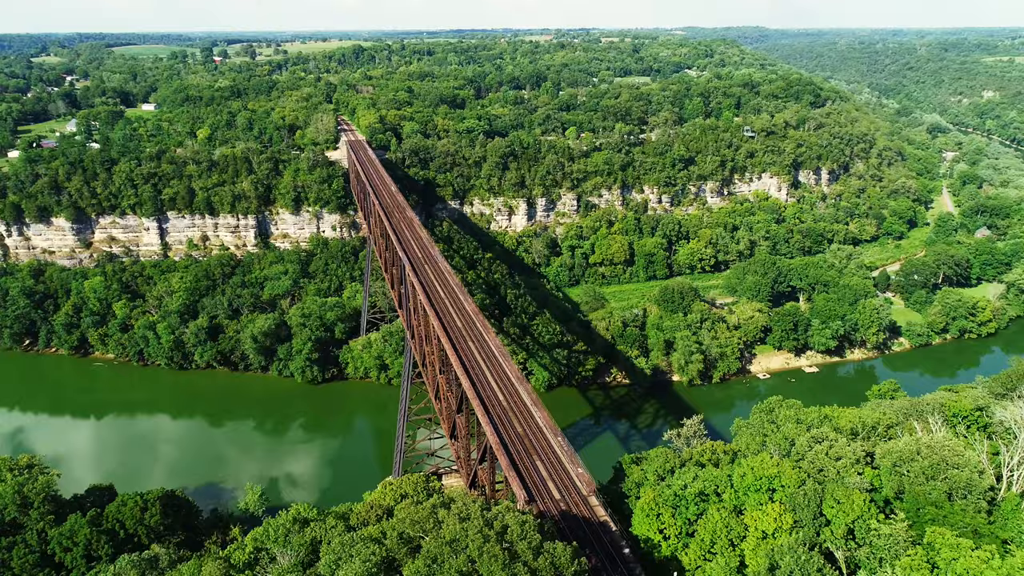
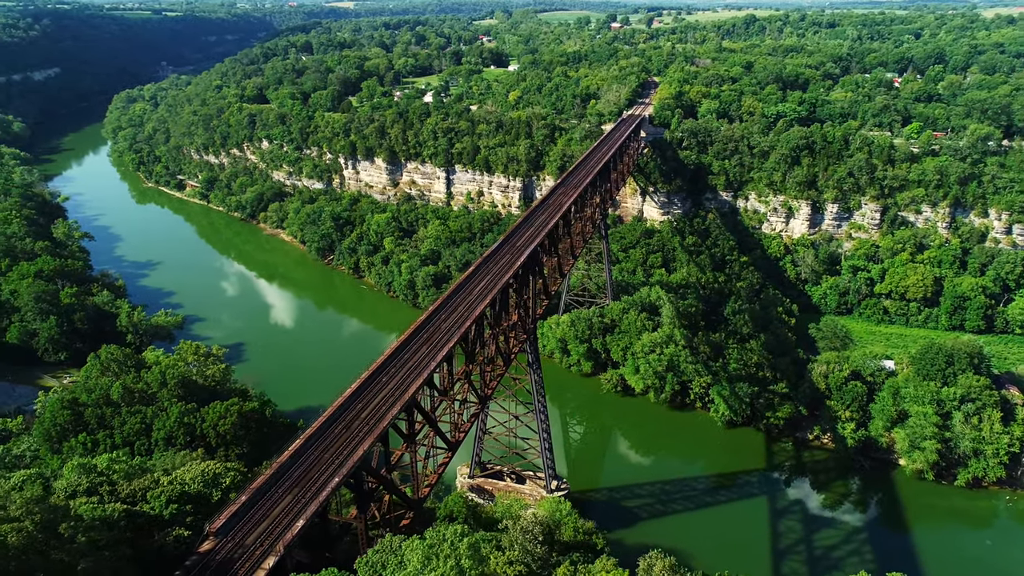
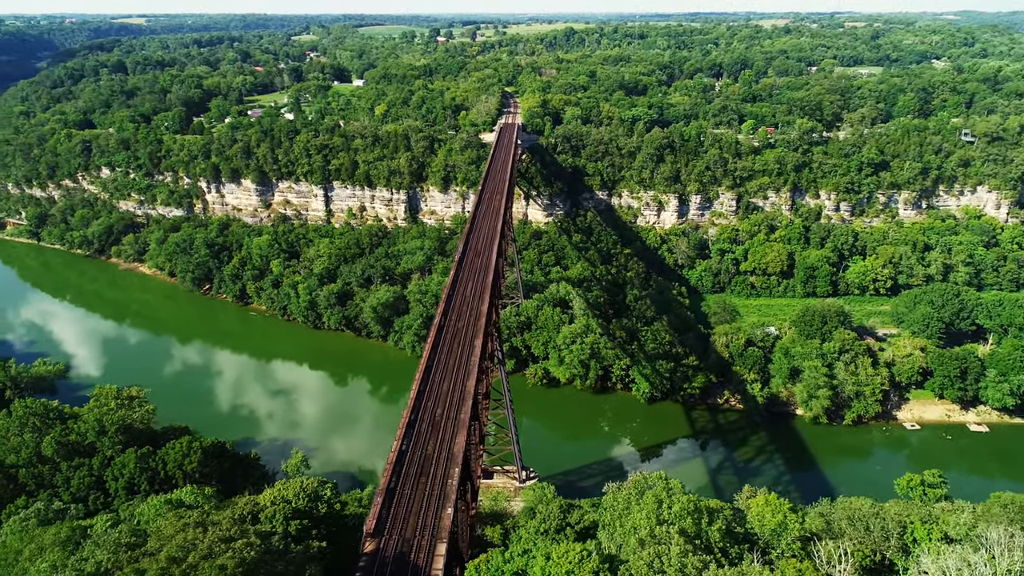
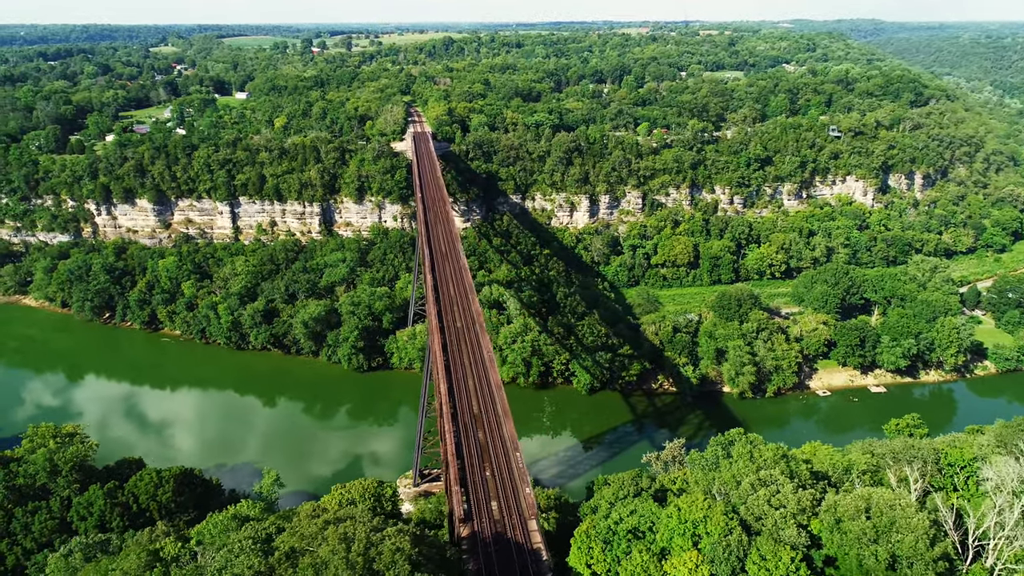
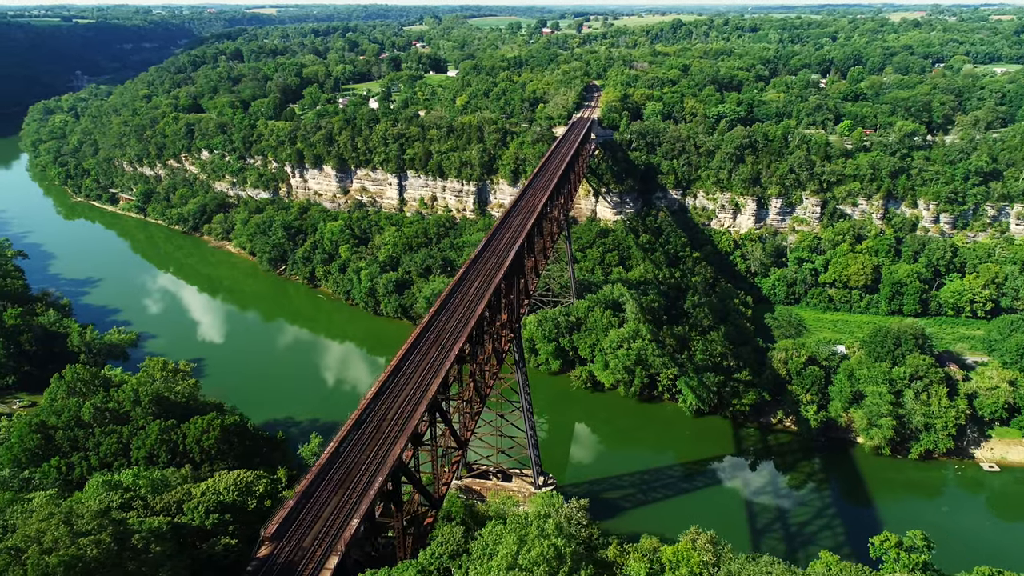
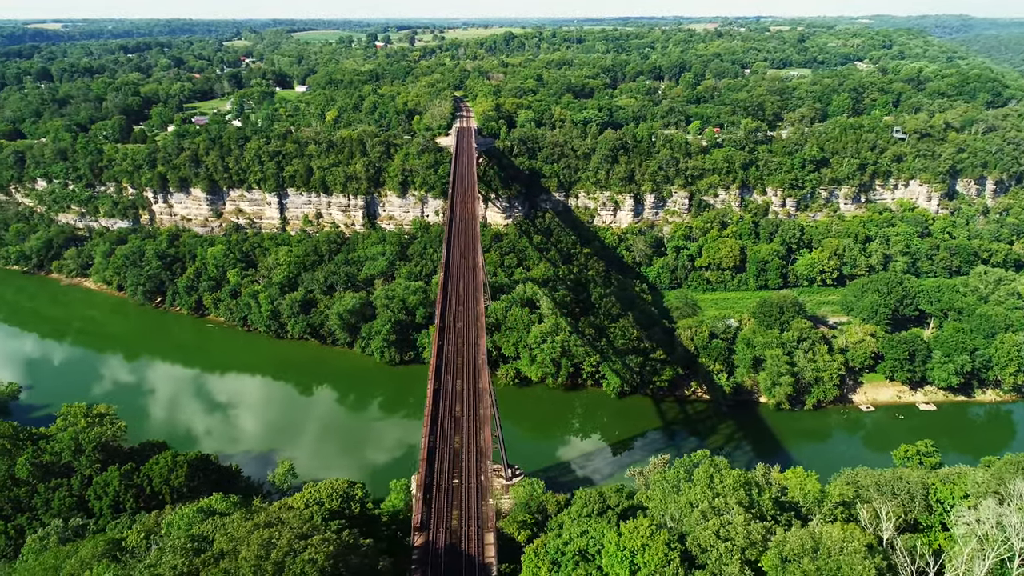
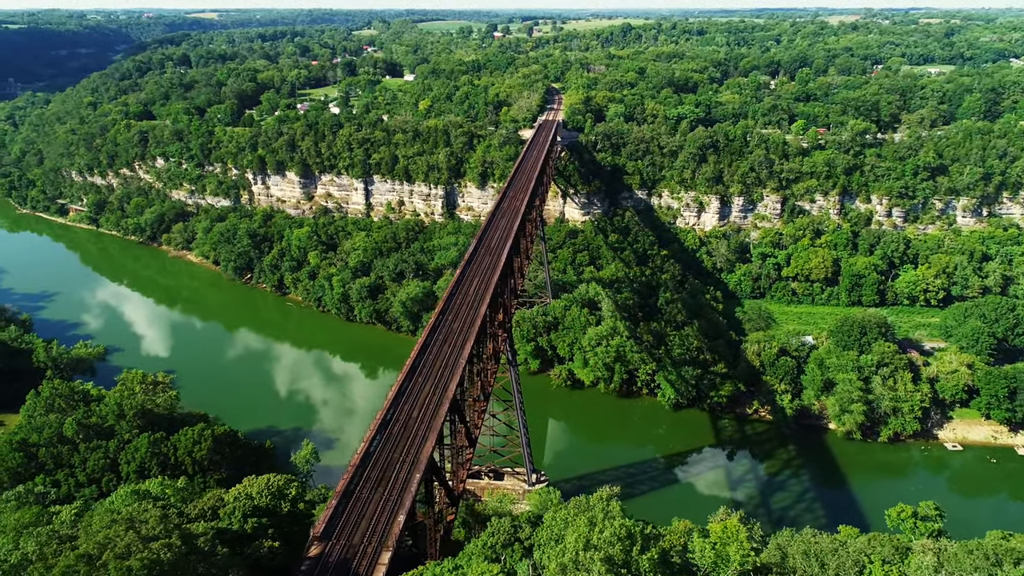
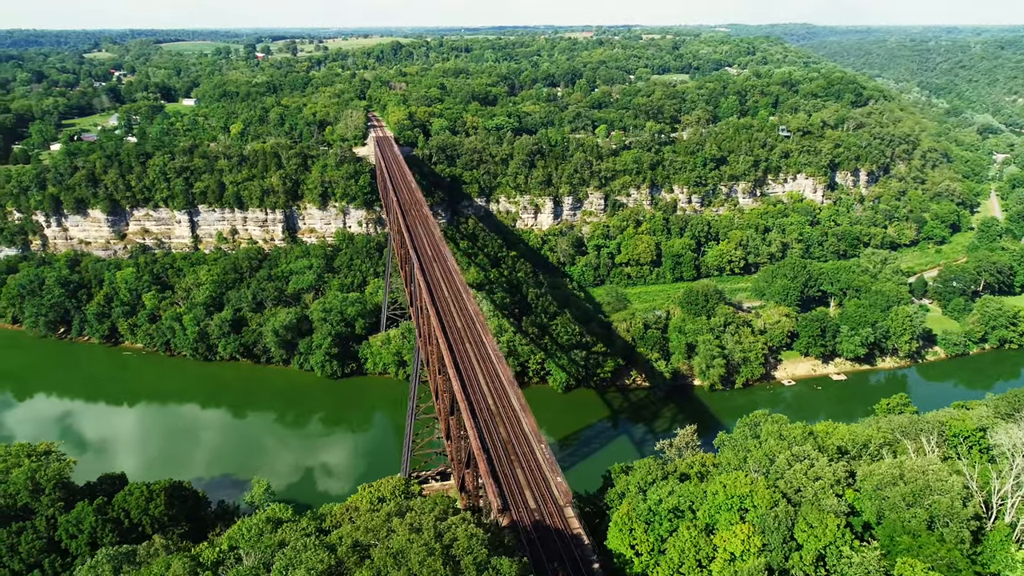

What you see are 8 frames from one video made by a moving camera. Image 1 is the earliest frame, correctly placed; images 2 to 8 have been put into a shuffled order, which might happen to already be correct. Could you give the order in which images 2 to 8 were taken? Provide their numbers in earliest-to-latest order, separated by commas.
8, 4, 6, 3, 7, 5, 2
